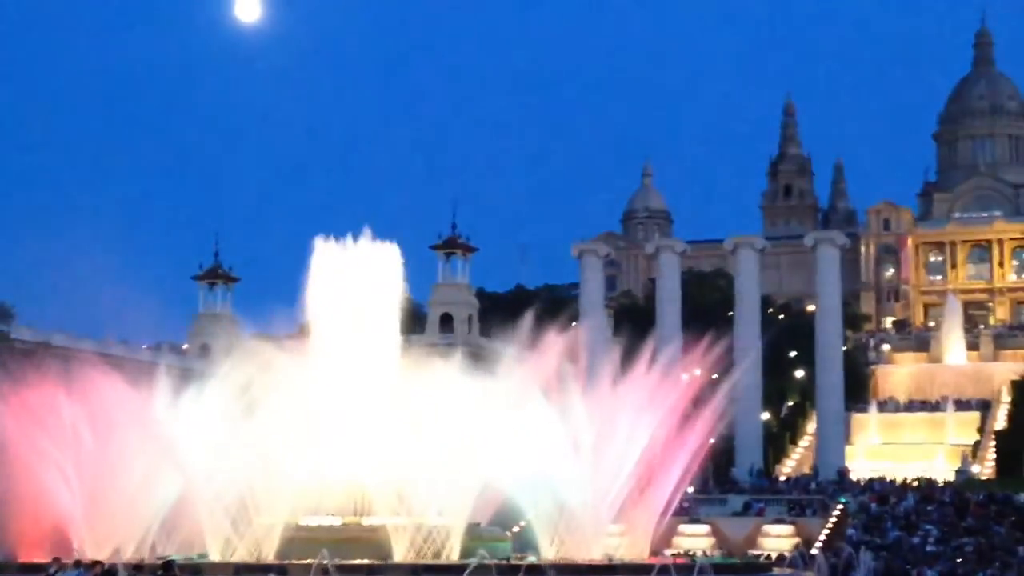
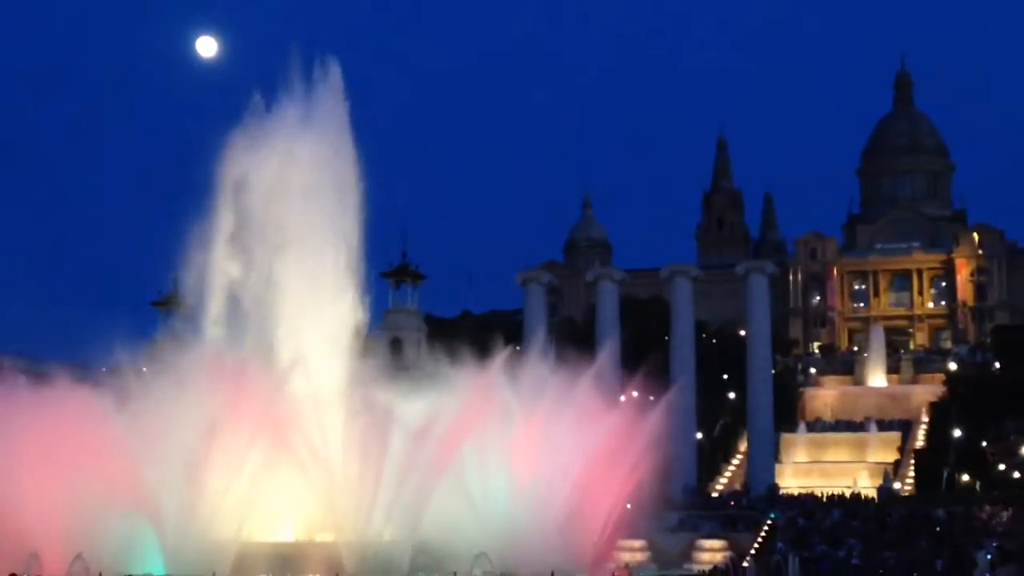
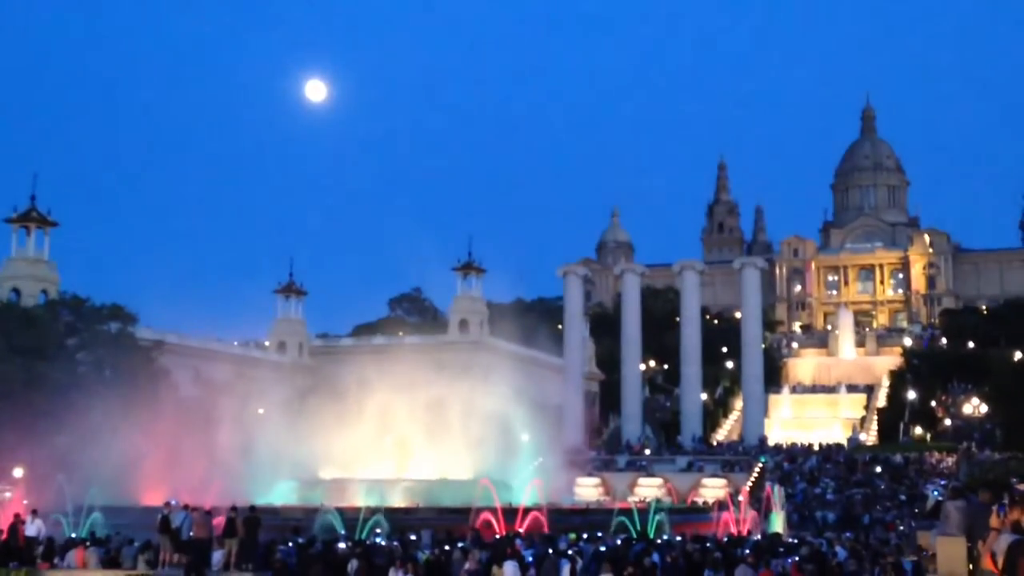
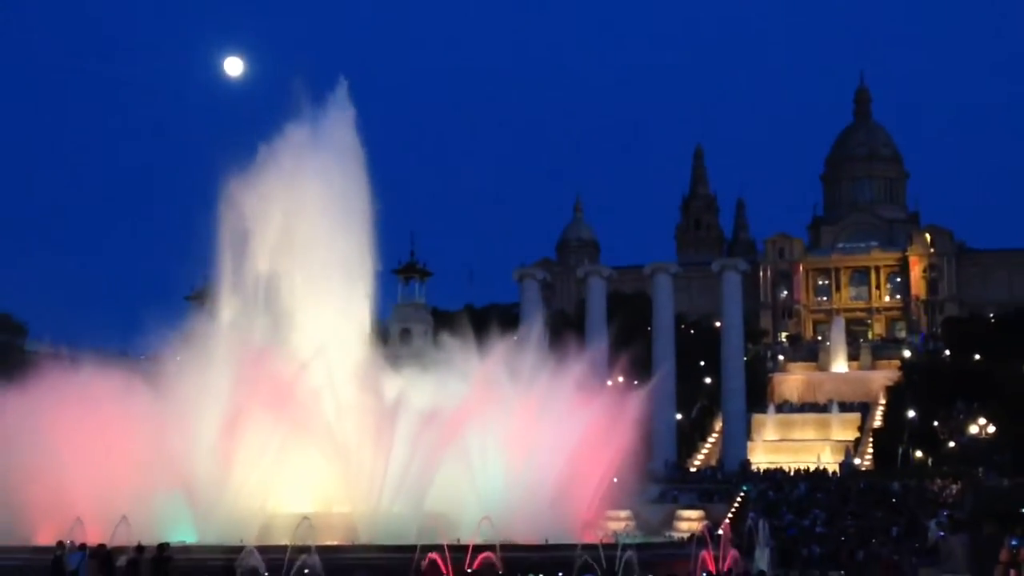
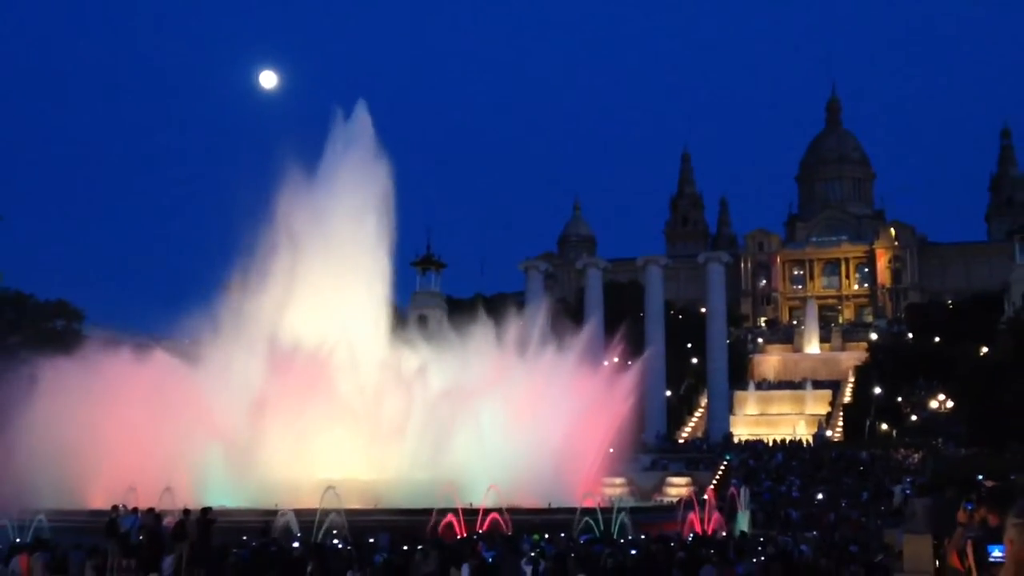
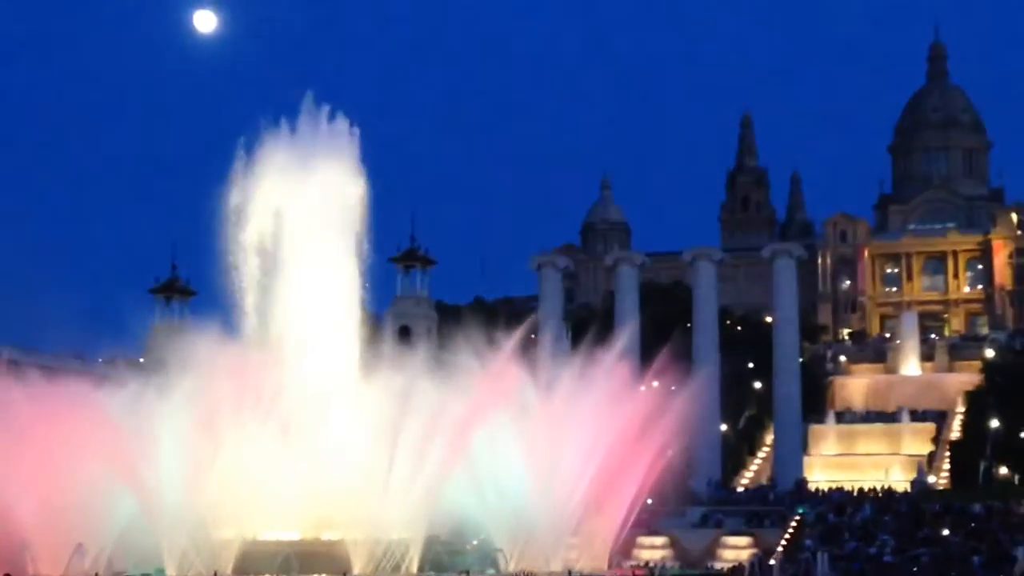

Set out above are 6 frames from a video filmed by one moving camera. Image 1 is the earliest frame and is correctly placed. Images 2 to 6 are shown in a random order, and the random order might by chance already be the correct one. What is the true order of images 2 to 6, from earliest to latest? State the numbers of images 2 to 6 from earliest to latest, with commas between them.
6, 2, 4, 5, 3
